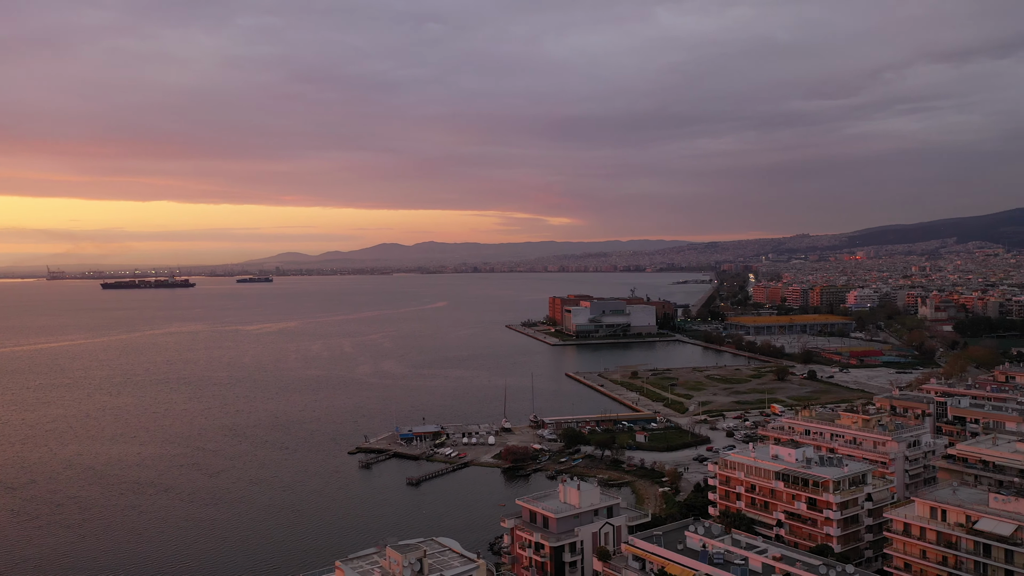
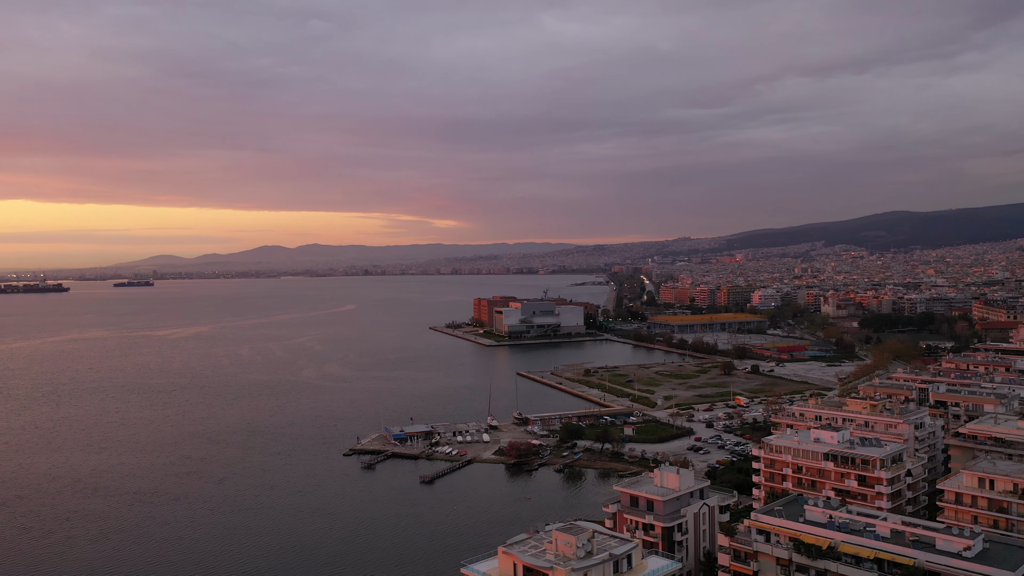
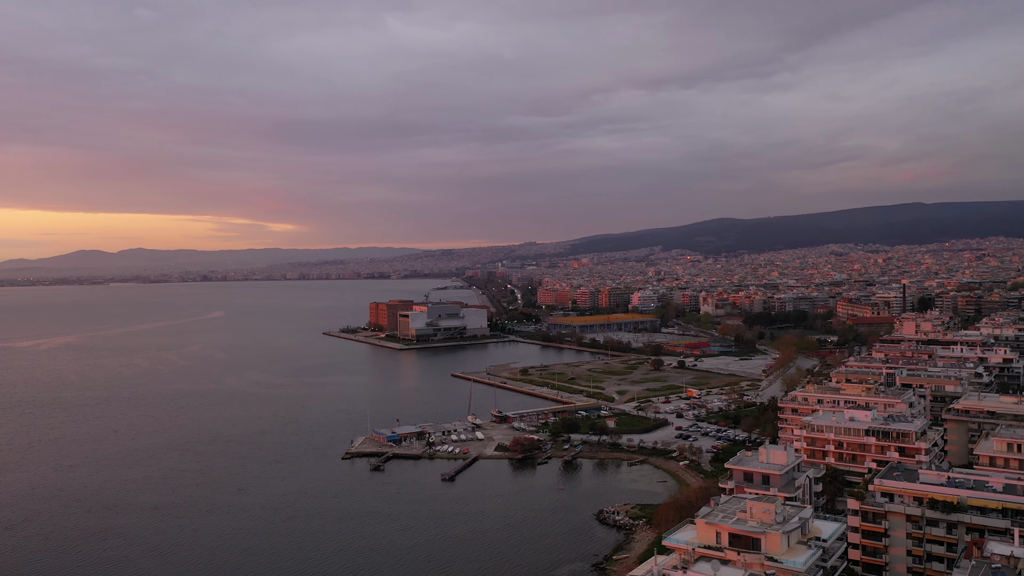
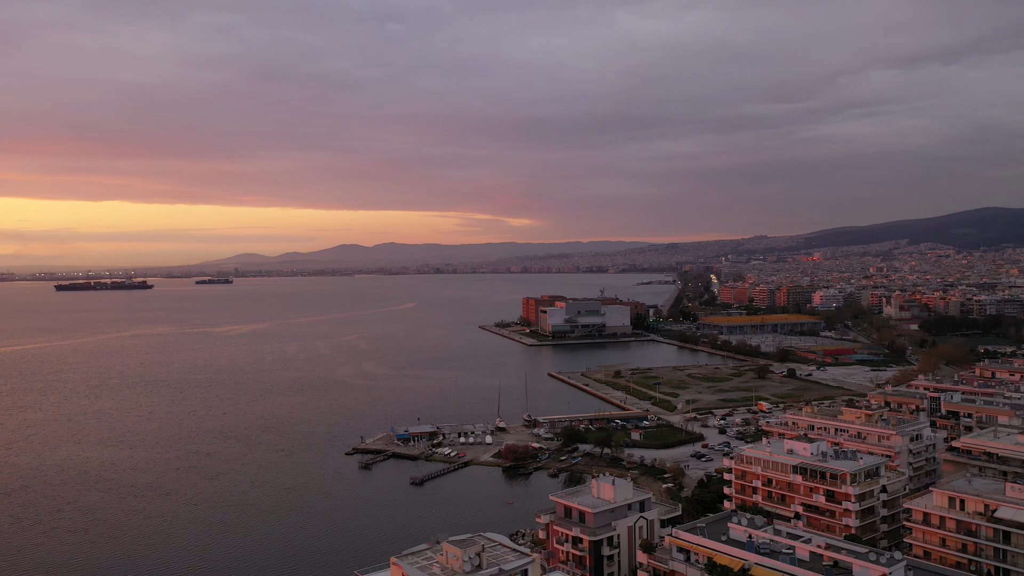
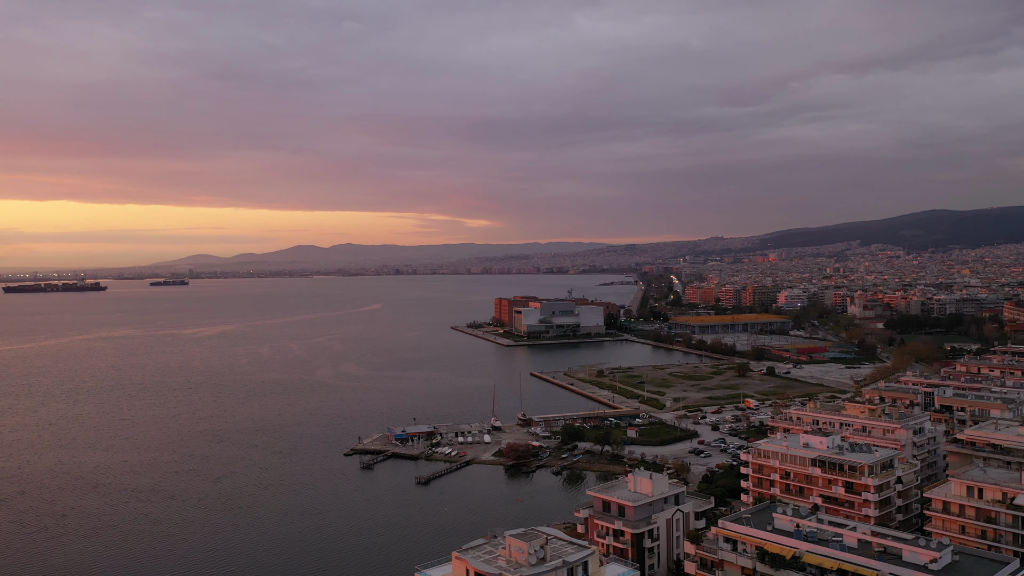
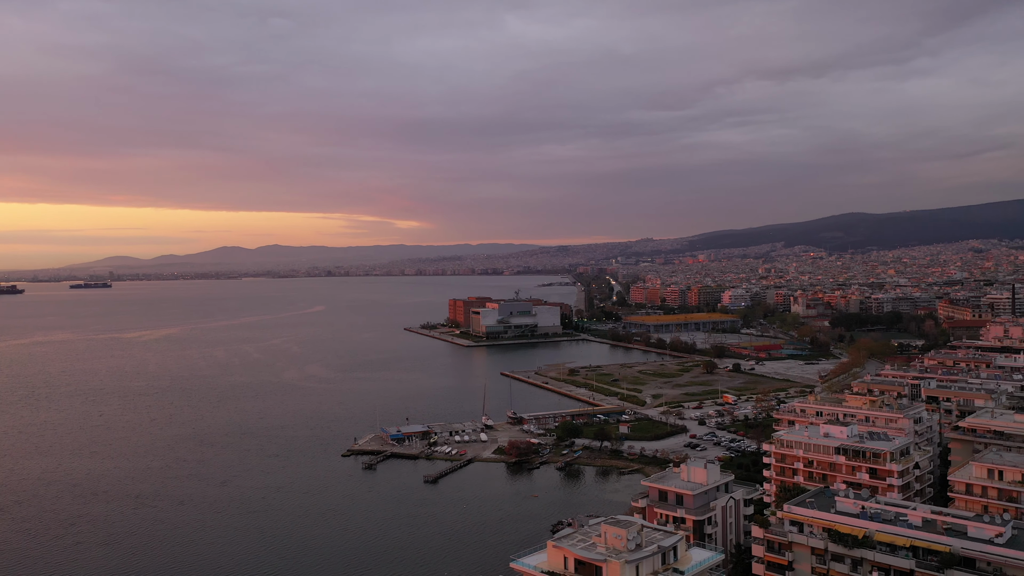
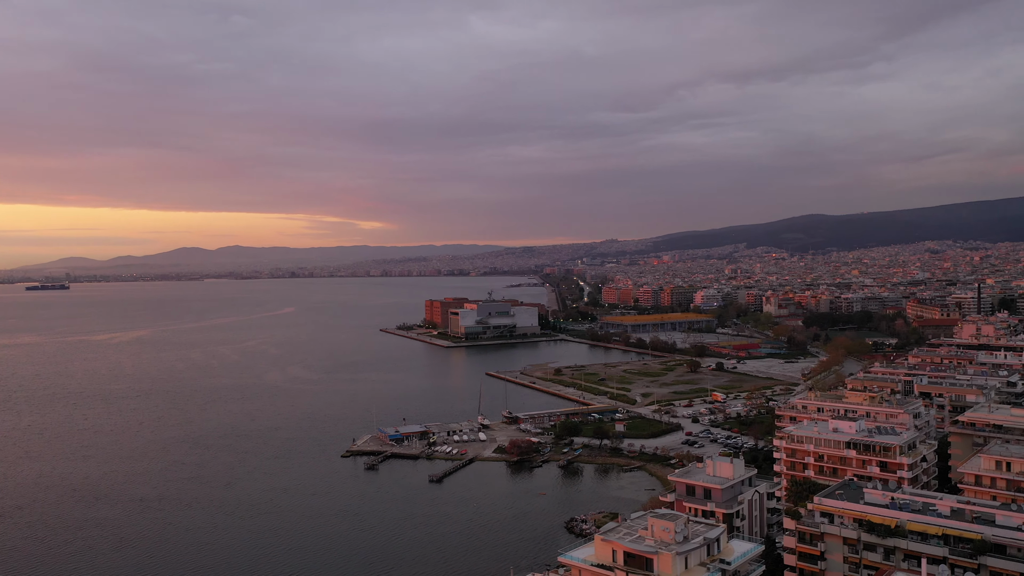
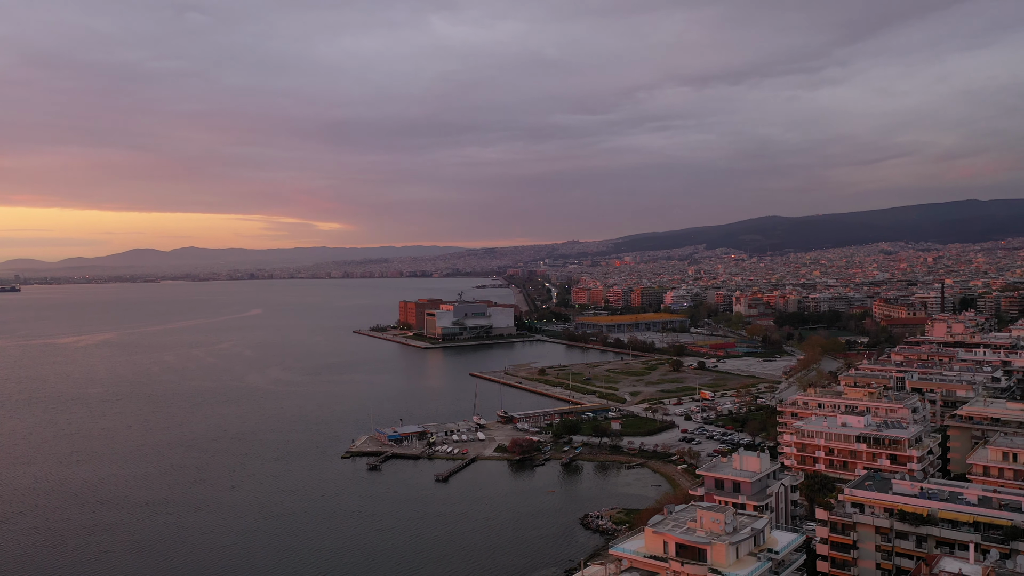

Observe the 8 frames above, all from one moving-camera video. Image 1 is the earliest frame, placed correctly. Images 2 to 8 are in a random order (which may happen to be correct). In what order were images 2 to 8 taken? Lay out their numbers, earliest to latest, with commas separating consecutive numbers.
4, 5, 2, 6, 7, 8, 3
